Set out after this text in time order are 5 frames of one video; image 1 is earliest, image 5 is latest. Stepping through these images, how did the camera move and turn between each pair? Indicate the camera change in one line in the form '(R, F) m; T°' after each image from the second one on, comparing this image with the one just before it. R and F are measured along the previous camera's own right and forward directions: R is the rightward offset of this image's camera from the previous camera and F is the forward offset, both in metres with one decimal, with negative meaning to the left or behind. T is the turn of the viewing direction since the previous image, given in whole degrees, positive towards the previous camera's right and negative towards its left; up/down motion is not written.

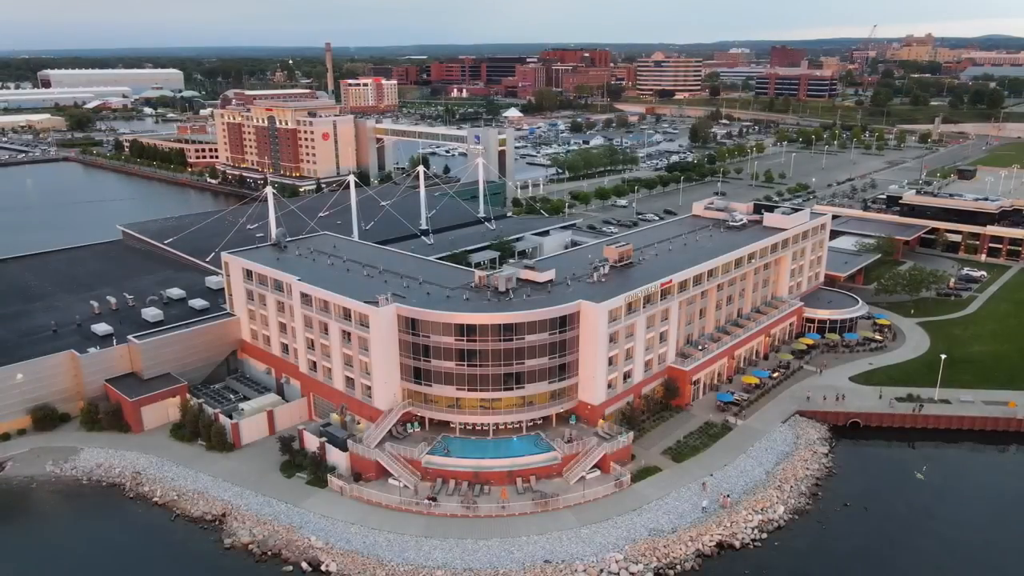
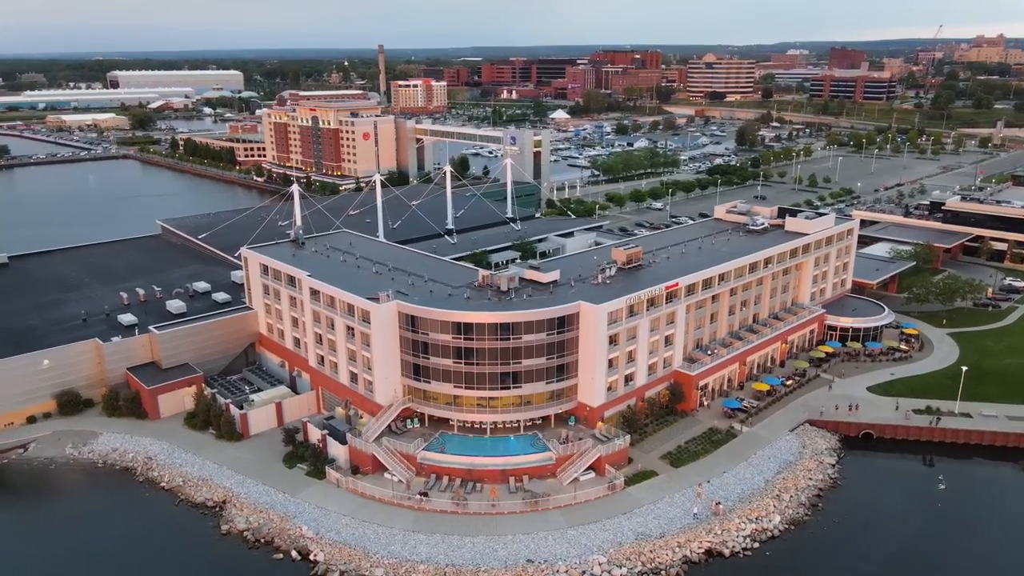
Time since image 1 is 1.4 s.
(+2.7, -0.1) m; -4°
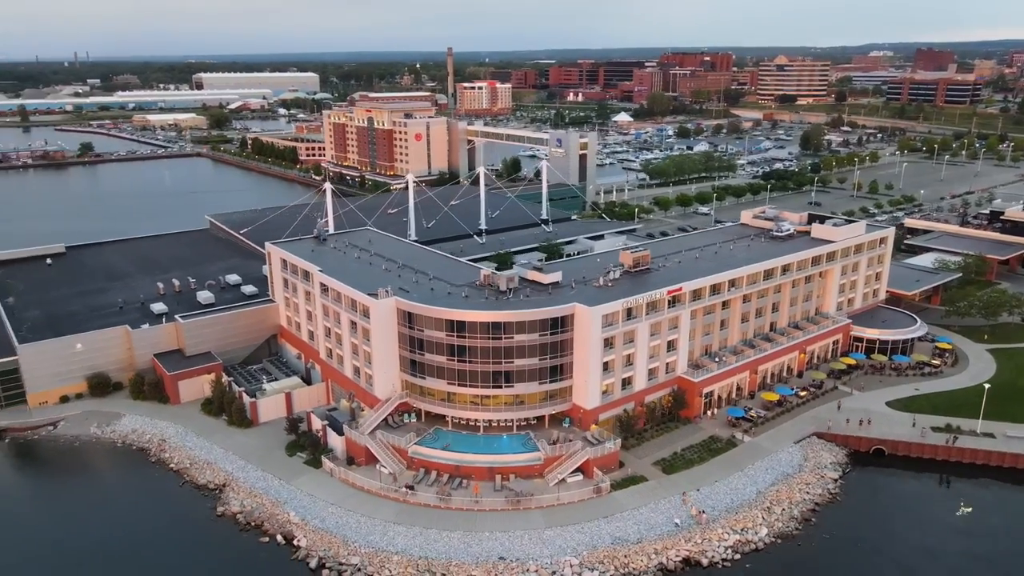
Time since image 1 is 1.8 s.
(+3.8, -0.1) m; -5°
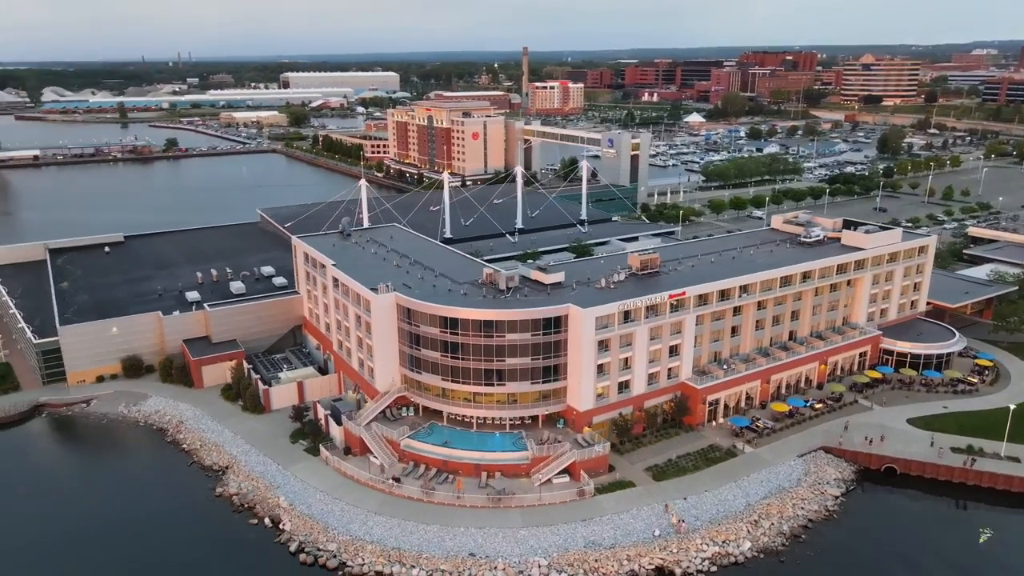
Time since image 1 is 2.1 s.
(+4.3, +0.1) m; -6°
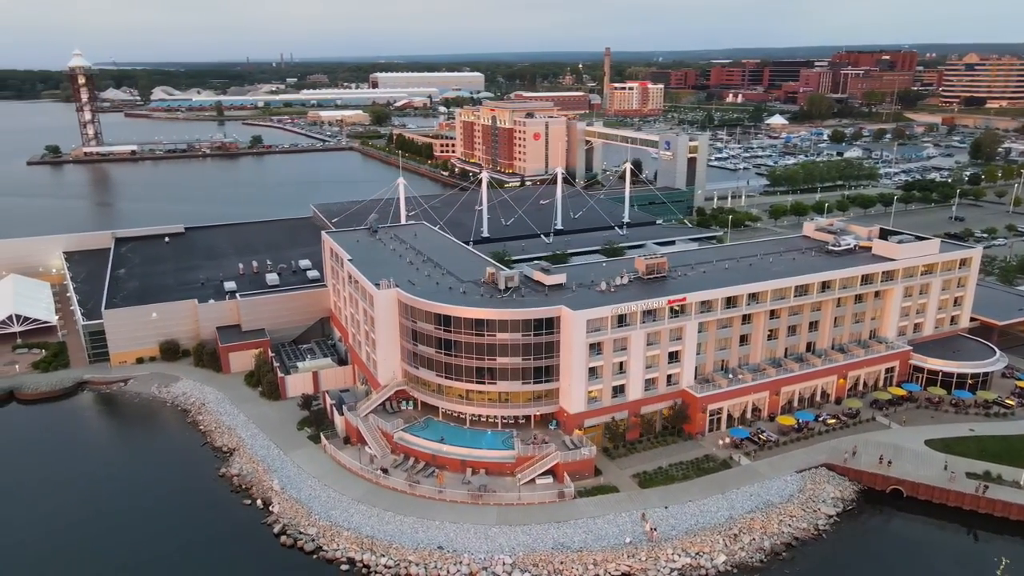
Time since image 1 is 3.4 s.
(+4.7, -0.1) m; -6°
